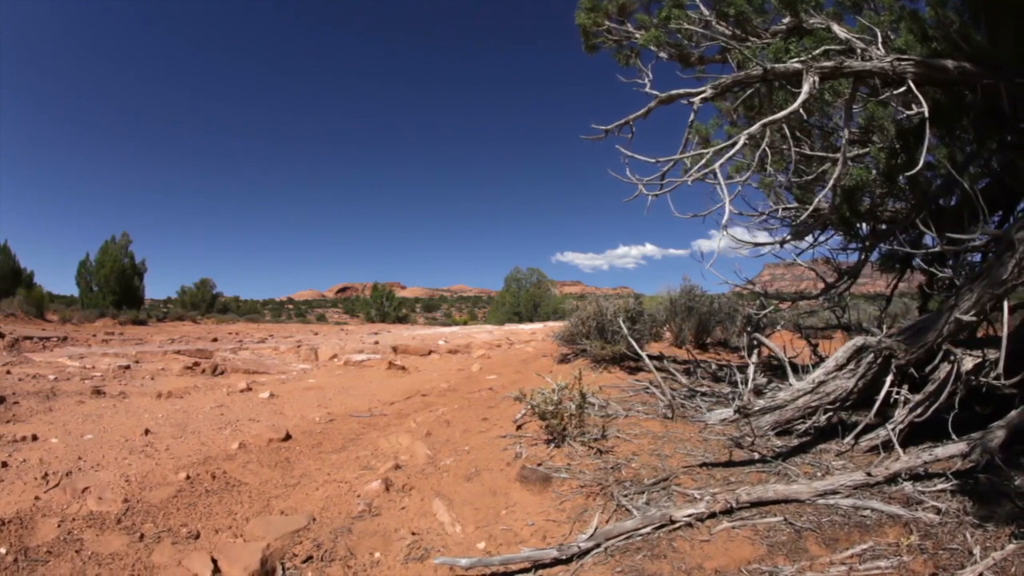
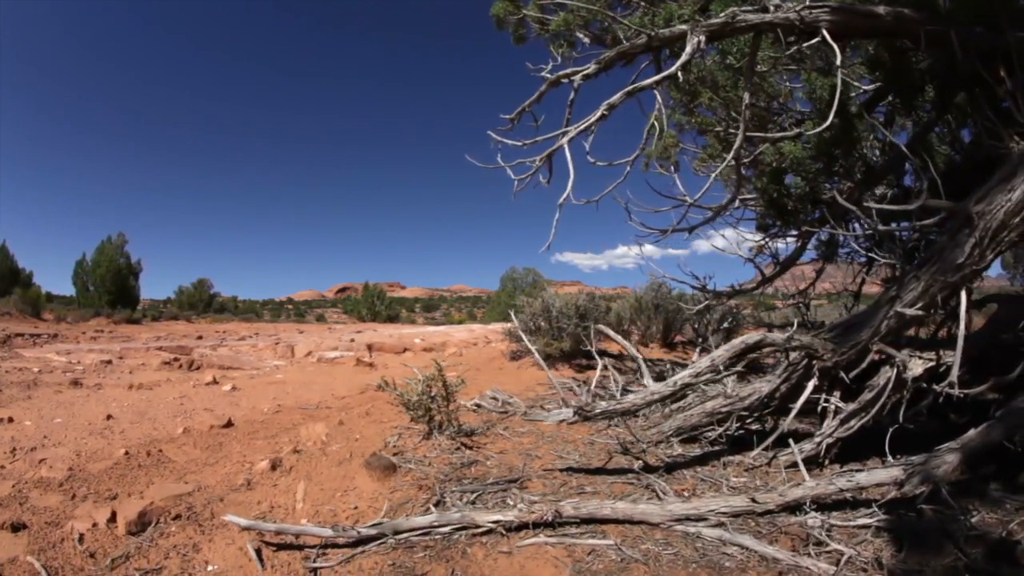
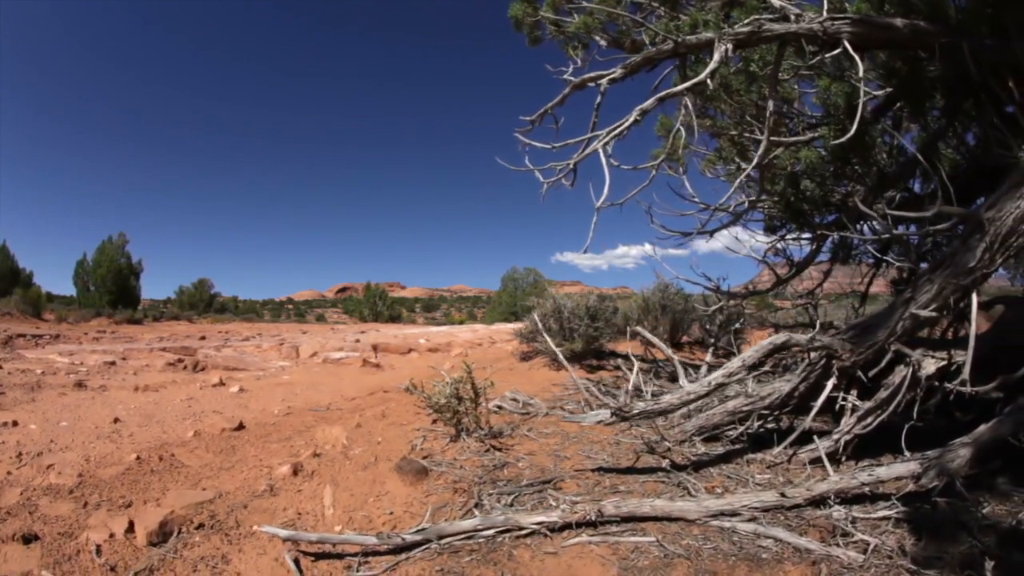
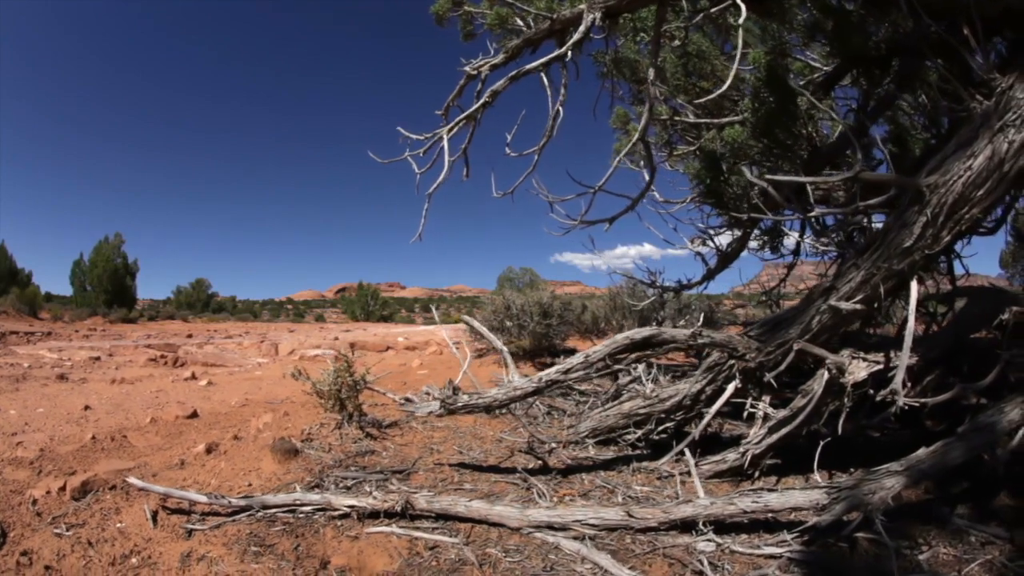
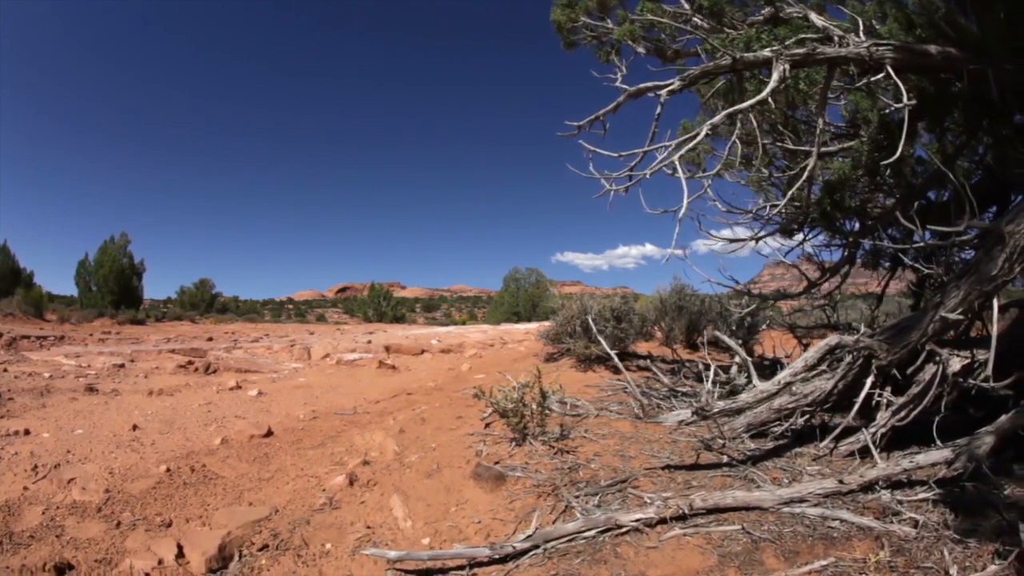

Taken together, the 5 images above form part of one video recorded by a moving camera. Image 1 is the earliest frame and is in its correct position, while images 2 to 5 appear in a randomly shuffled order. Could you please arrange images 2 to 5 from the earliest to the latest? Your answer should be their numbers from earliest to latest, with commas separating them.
5, 3, 2, 4
